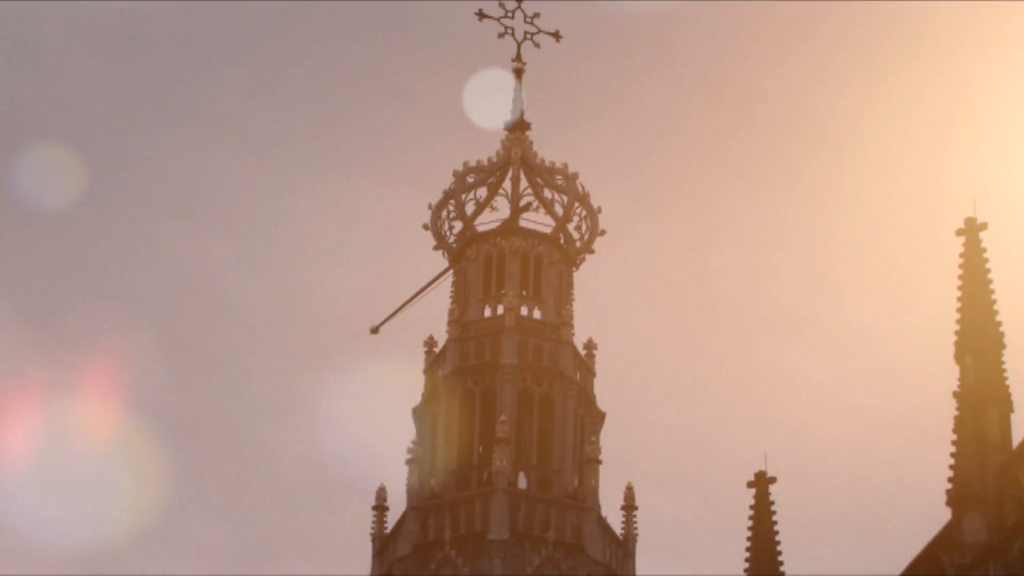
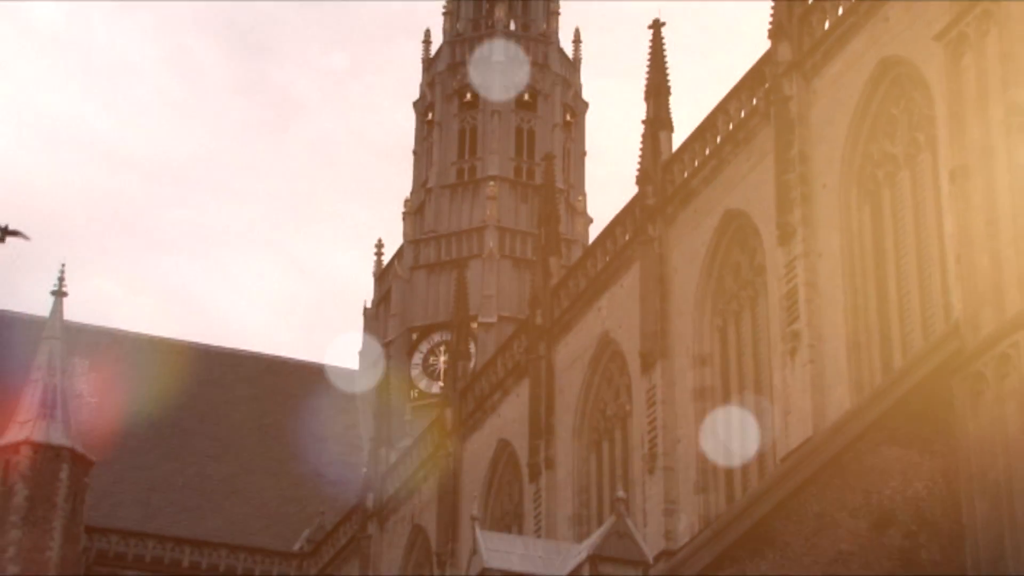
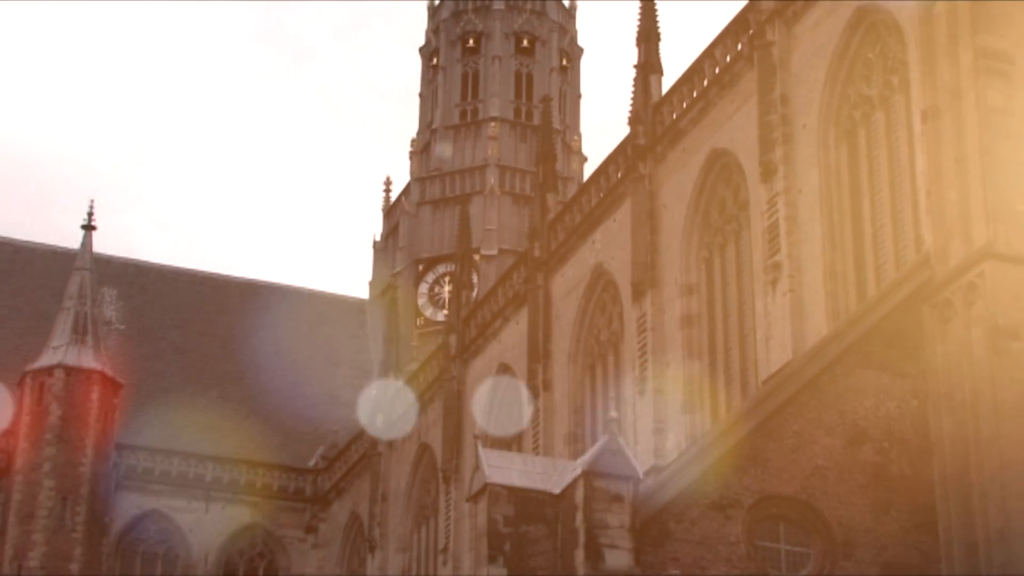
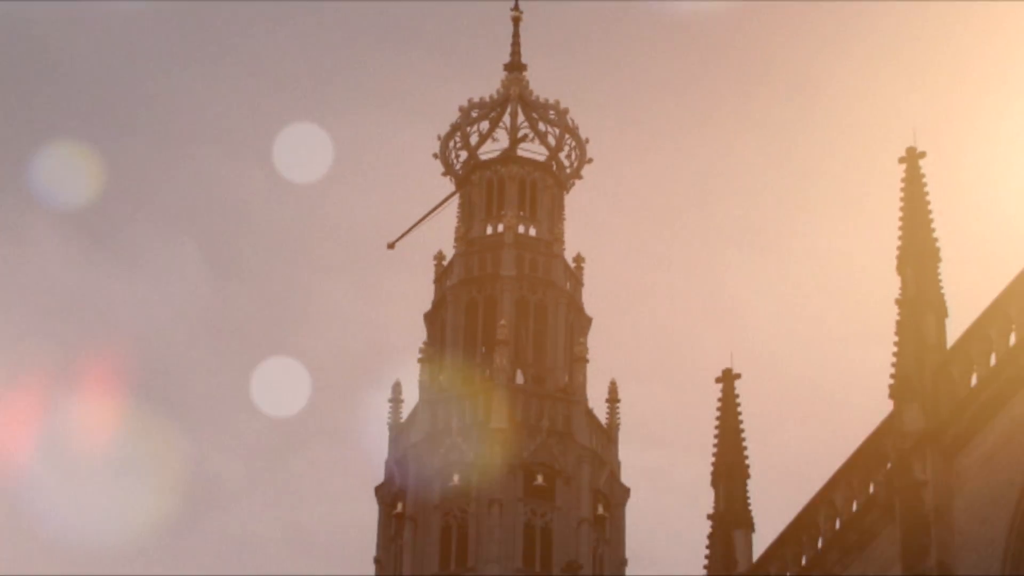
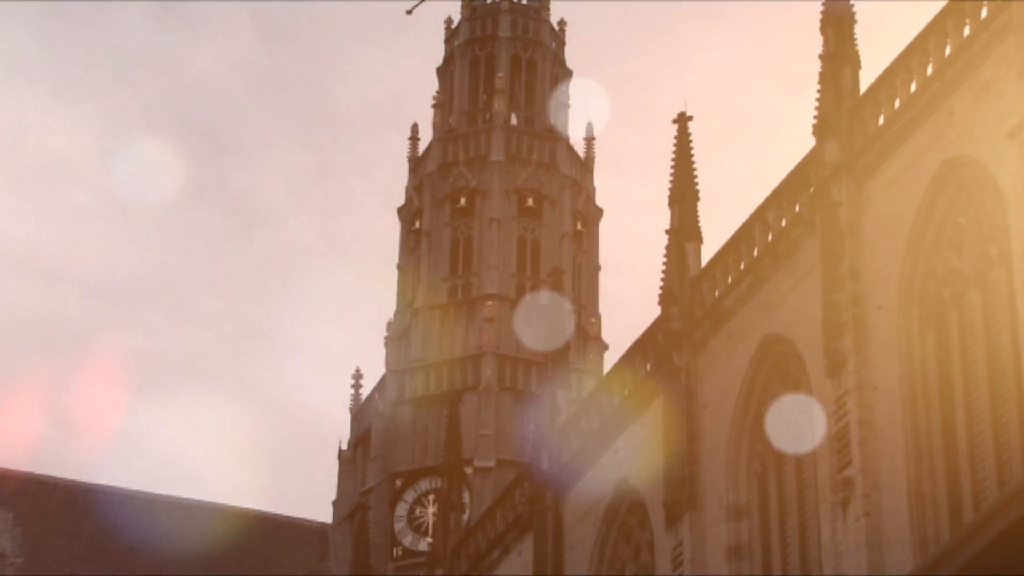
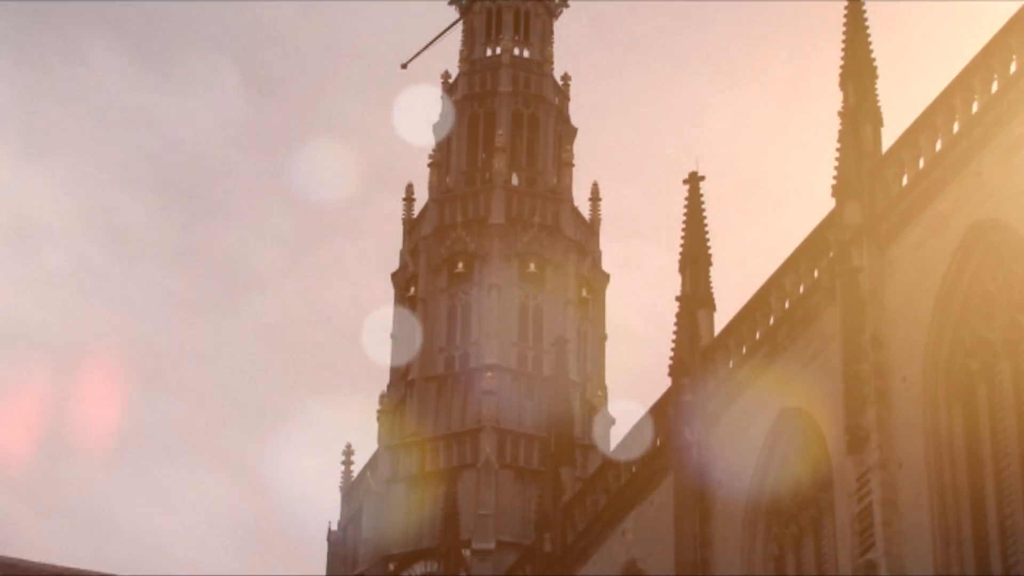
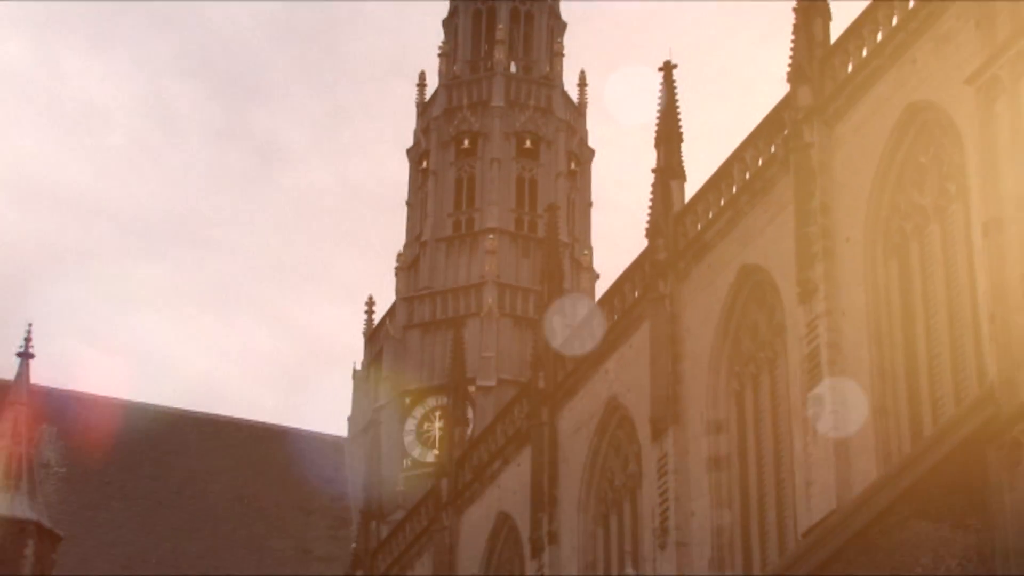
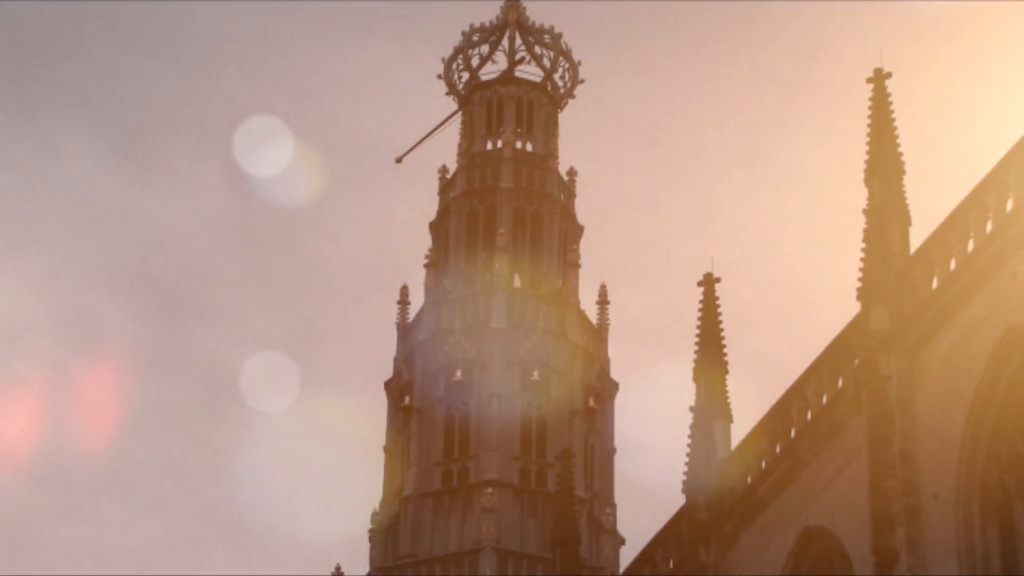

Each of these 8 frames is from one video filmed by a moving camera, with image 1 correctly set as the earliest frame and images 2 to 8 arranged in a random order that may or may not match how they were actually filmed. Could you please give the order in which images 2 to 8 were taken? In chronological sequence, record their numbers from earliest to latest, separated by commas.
4, 8, 6, 5, 7, 2, 3
